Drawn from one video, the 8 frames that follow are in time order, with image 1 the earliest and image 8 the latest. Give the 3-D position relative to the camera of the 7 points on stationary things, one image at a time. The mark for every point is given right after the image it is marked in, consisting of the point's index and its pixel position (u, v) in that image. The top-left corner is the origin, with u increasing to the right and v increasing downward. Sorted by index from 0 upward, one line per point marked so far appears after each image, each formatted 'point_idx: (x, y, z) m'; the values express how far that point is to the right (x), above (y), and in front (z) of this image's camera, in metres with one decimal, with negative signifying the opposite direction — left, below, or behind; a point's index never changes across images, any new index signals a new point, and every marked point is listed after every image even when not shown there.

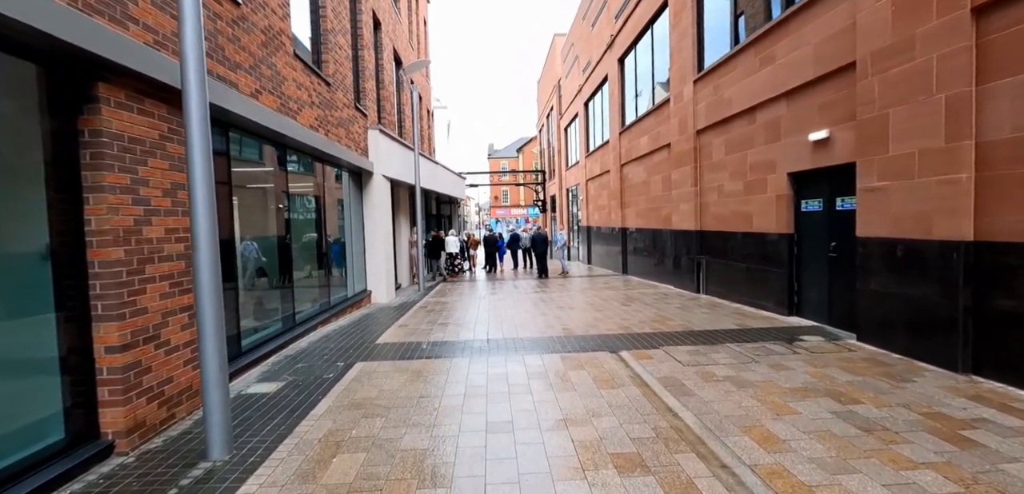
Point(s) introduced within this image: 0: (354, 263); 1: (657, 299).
0: (-3.5, -0.4, +9.7) m
1: (+2.9, -1.1, +9.2) m
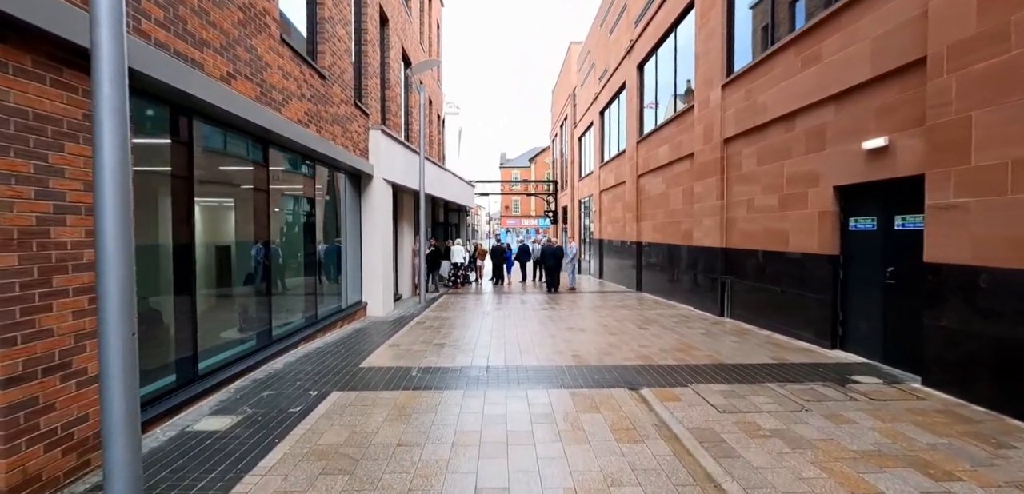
0: (-3.3, -0.5, +9.1) m
1: (+3.0, -1.4, +8.4) m
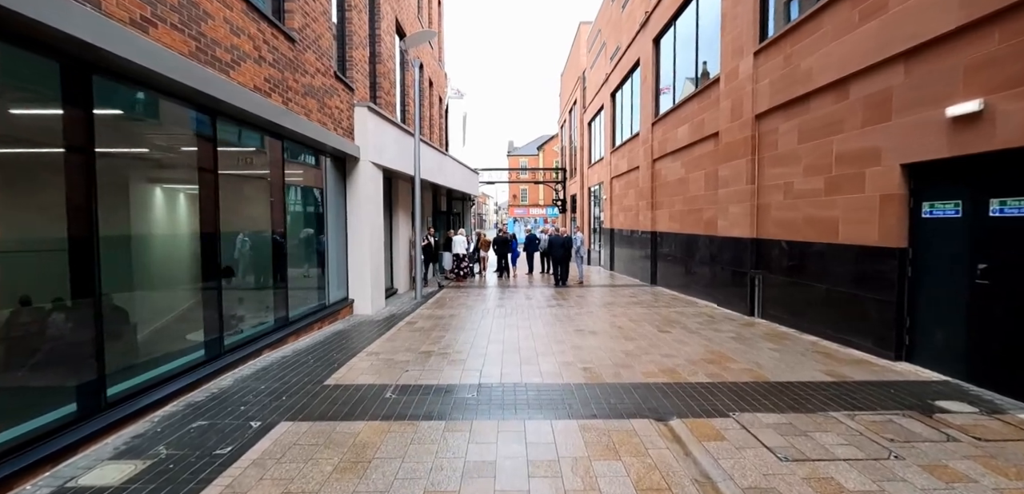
0: (-3.3, -0.3, +8.1) m
1: (+3.1, -1.3, +7.4) m
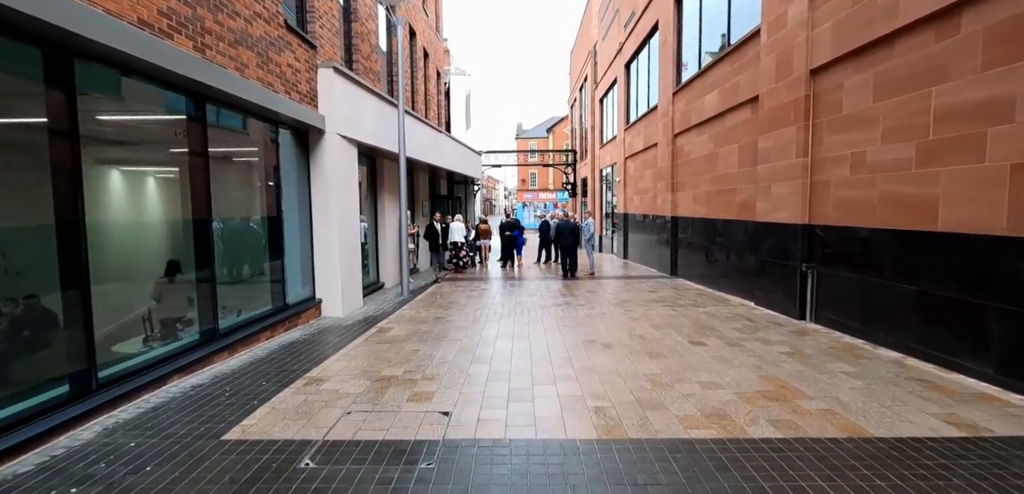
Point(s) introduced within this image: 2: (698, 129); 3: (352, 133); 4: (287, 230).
0: (-3.4, -0.2, +6.8) m
1: (+3.0, -1.1, +5.9) m
2: (+4.4, +2.8, +10.7) m
3: (-2.7, +1.9, +7.6) m
4: (-3.4, +0.3, +6.8) m
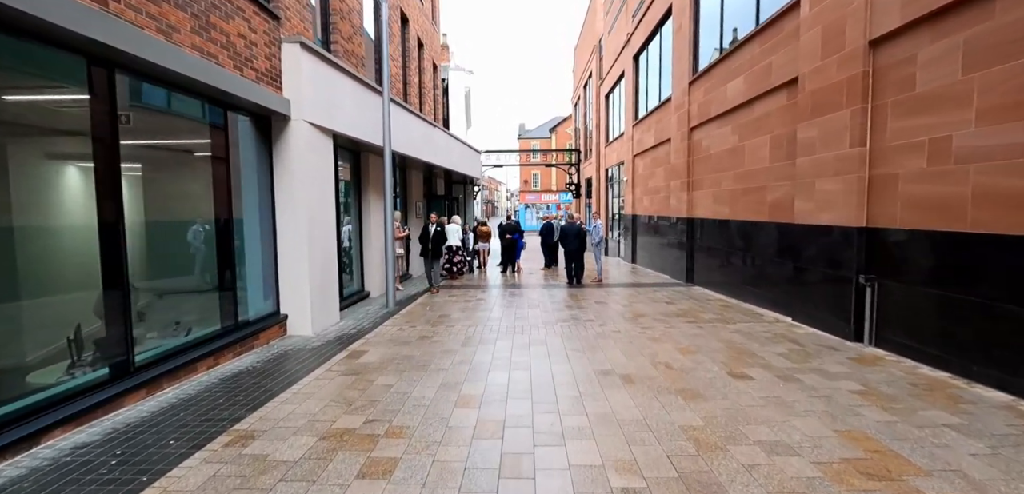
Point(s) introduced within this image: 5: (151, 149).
0: (-3.4, -0.3, +5.7) m
1: (+3.0, -1.2, +4.8) m
2: (+4.4, +2.7, +9.6) m
3: (-2.7, +1.8, +6.6) m
4: (-3.4, +0.2, +5.8) m
5: (-3.6, +1.0, +4.6) m
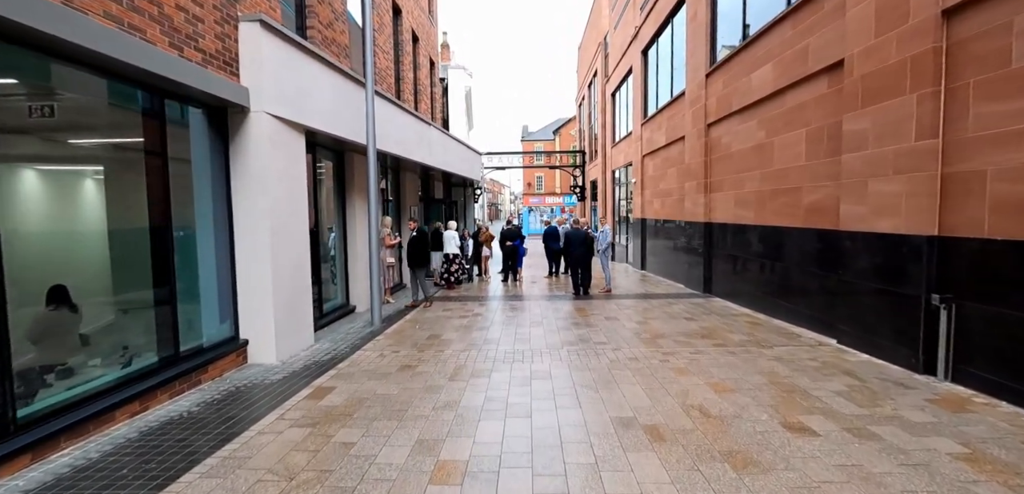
0: (-3.4, -0.5, +4.8) m
1: (+2.9, -1.3, +3.8) m
2: (+4.4, +2.5, +8.7) m
3: (-2.8, +1.7, +5.7) m
4: (-3.4, 0.0, +4.9) m
5: (-3.6, +0.8, +3.7) m
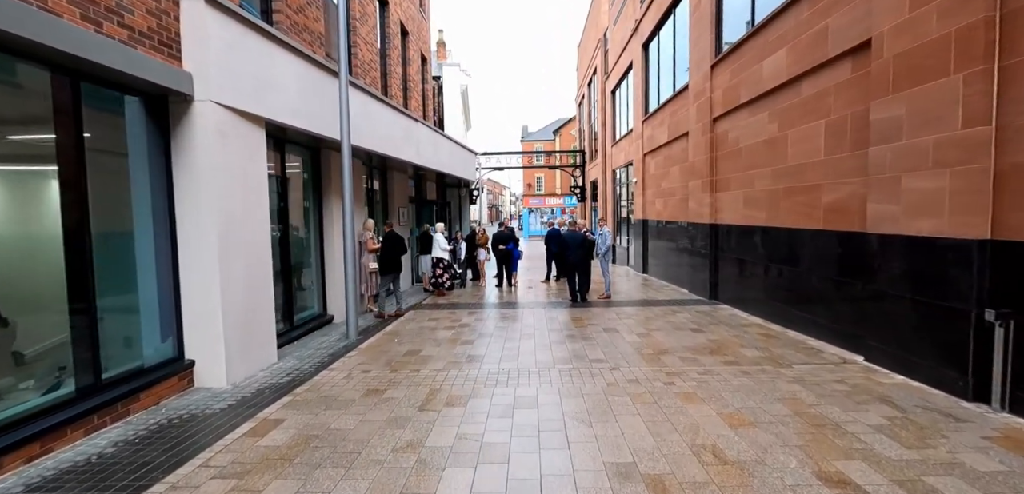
0: (-3.6, -0.5, +4.2) m
1: (+2.8, -1.4, +3.2) m
2: (+4.3, +2.5, +8.0) m
3: (-3.0, +1.6, +5.1) m
4: (-3.6, -0.1, +4.2) m
5: (-3.8, +0.8, +3.1) m
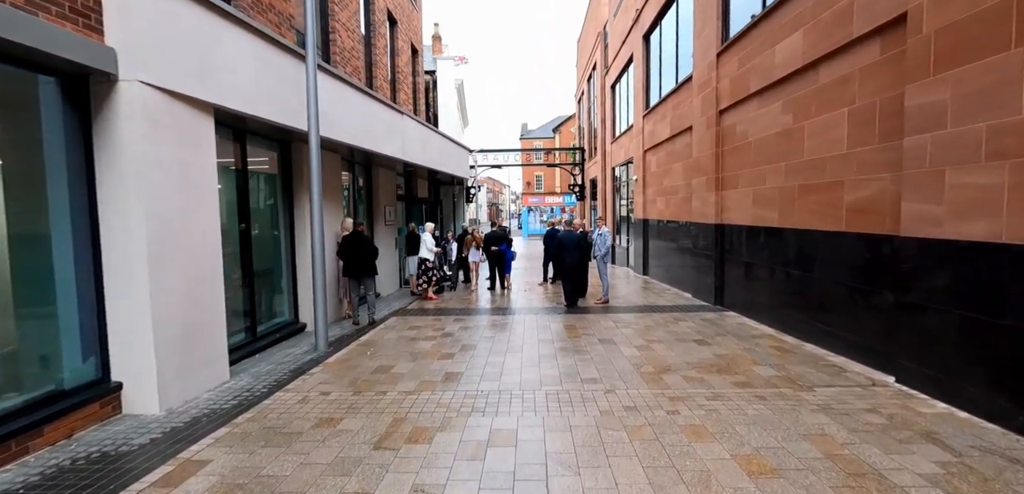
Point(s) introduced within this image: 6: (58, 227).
0: (-3.8, -0.6, +3.6) m
1: (+2.6, -1.5, +2.5) m
2: (+4.1, +2.4, +7.3) m
3: (-3.1, +1.6, +4.4) m
4: (-3.8, -0.1, +3.6) m
5: (-4.0, +0.7, +2.4) m
6: (-3.8, +0.2, +3.8) m
